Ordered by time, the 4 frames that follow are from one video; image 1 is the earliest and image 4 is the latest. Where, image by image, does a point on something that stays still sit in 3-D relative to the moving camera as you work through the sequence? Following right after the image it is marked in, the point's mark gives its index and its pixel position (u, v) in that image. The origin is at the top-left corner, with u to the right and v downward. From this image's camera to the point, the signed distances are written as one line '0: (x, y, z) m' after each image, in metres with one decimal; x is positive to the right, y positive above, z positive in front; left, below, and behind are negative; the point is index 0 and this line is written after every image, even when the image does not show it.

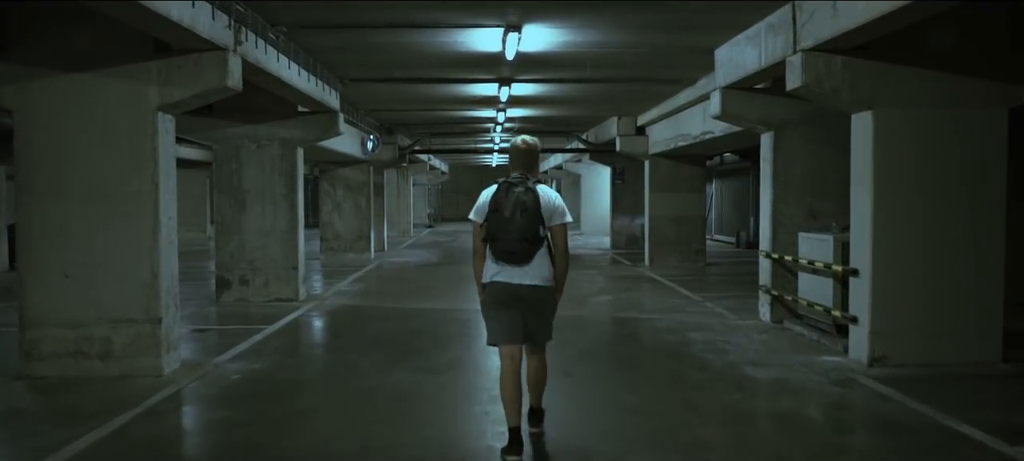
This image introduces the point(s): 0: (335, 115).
0: (-2.6, +1.7, +12.8) m
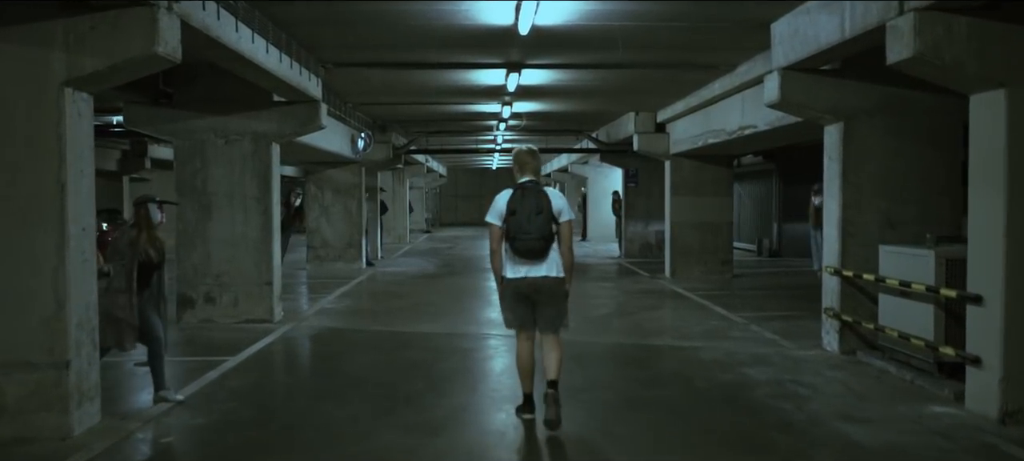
0: (-2.5, +1.6, +11.0) m
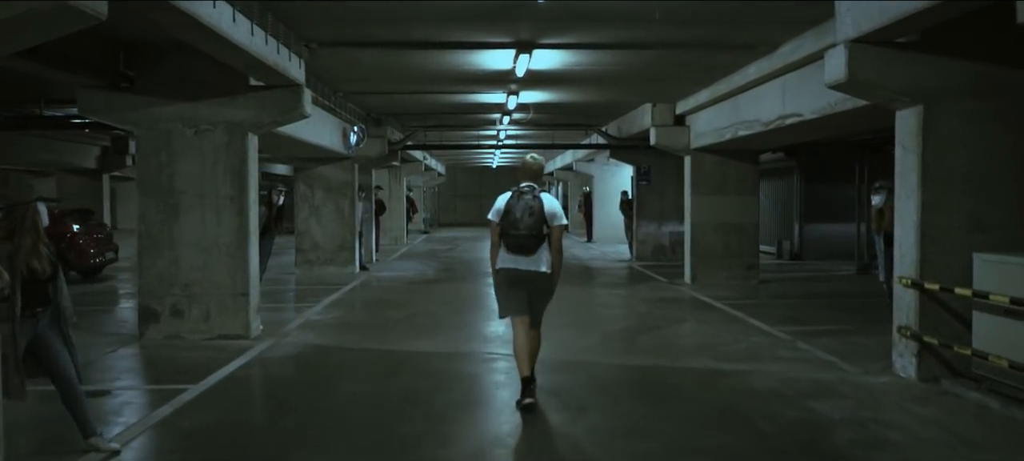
0: (-2.4, +1.6, +9.6) m
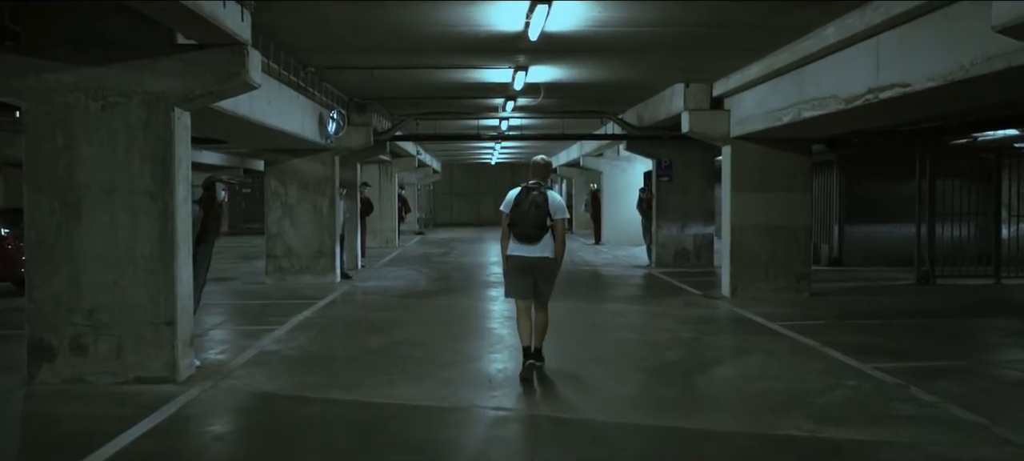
0: (-2.3, +1.5, +7.2) m
